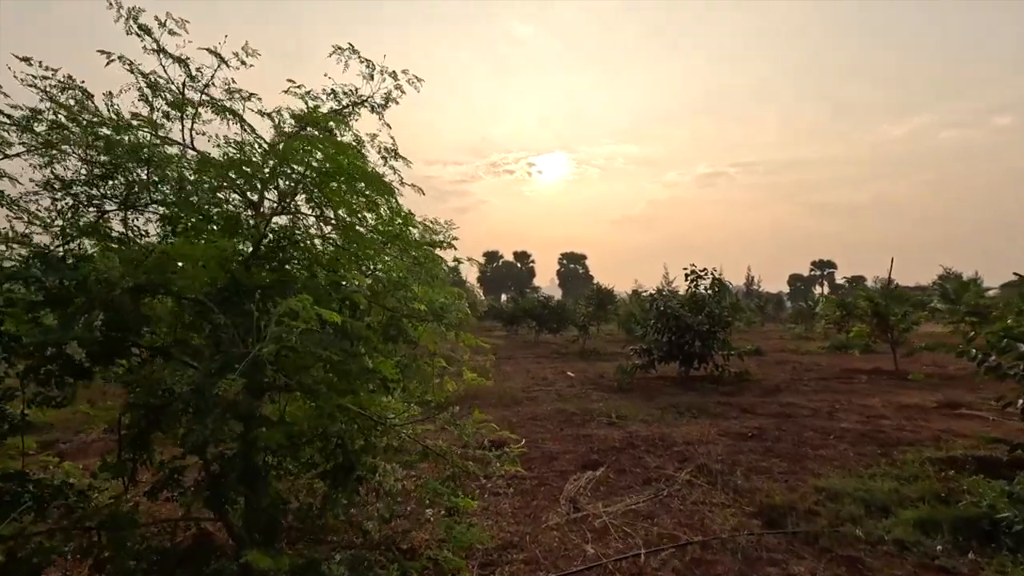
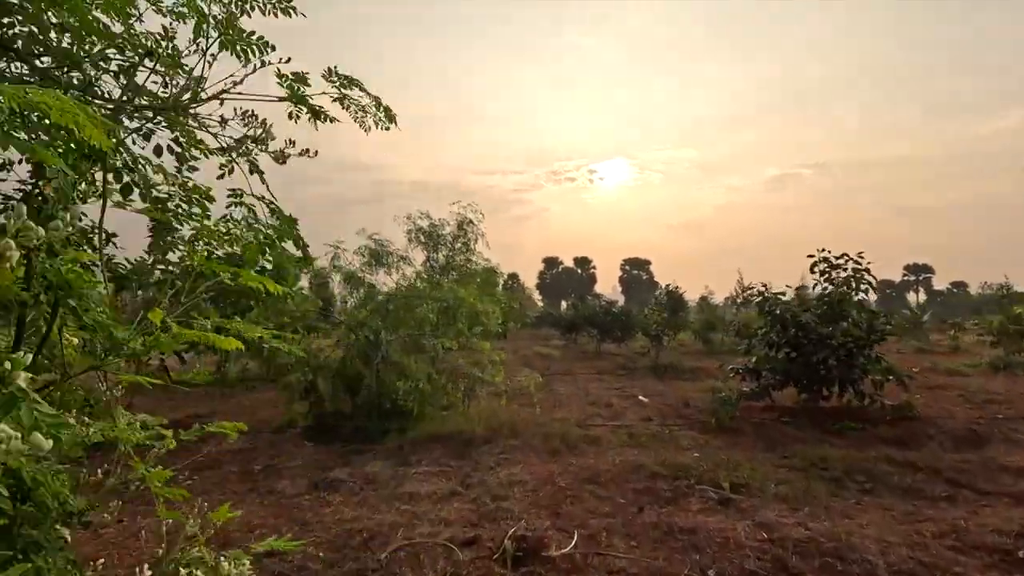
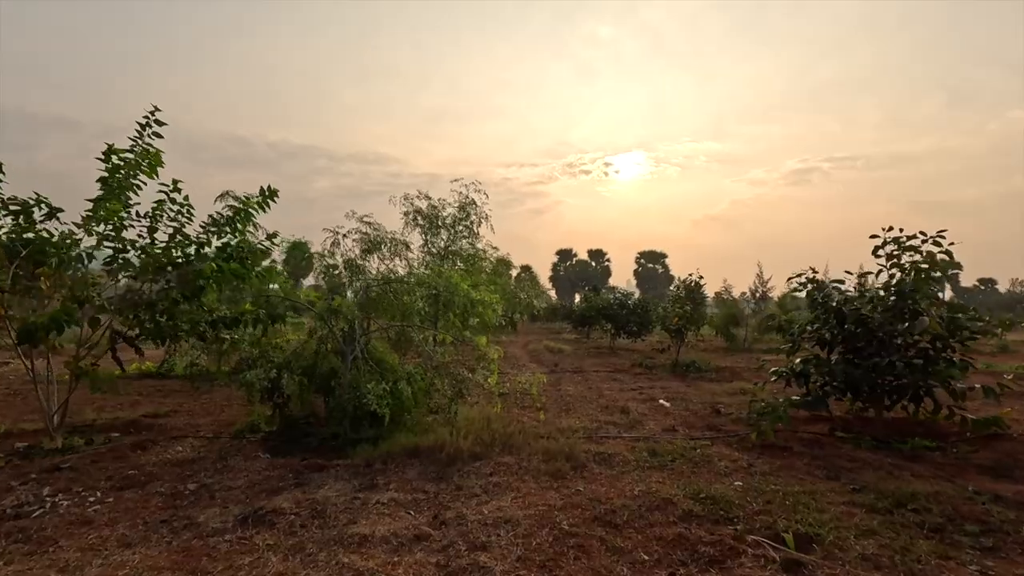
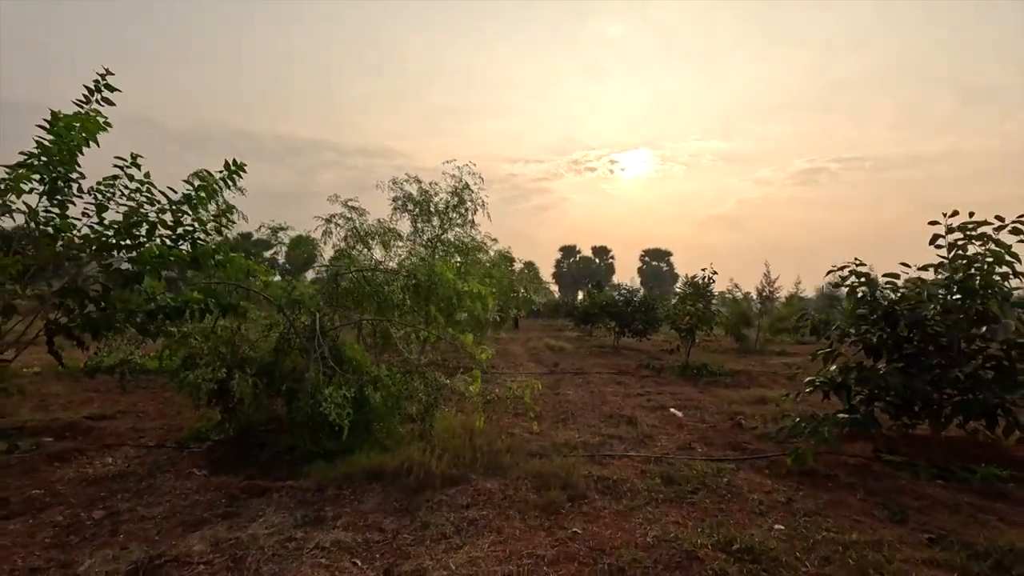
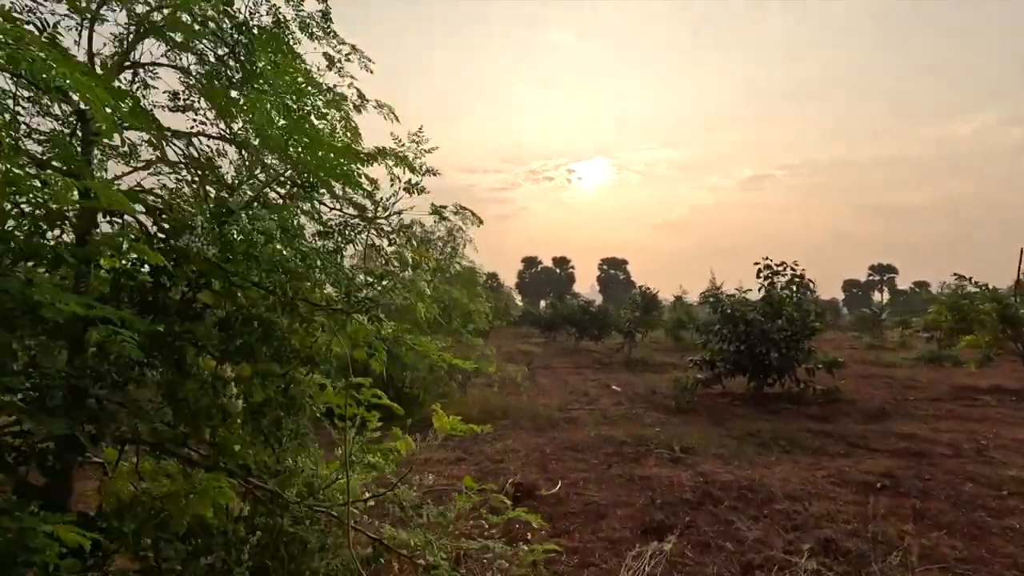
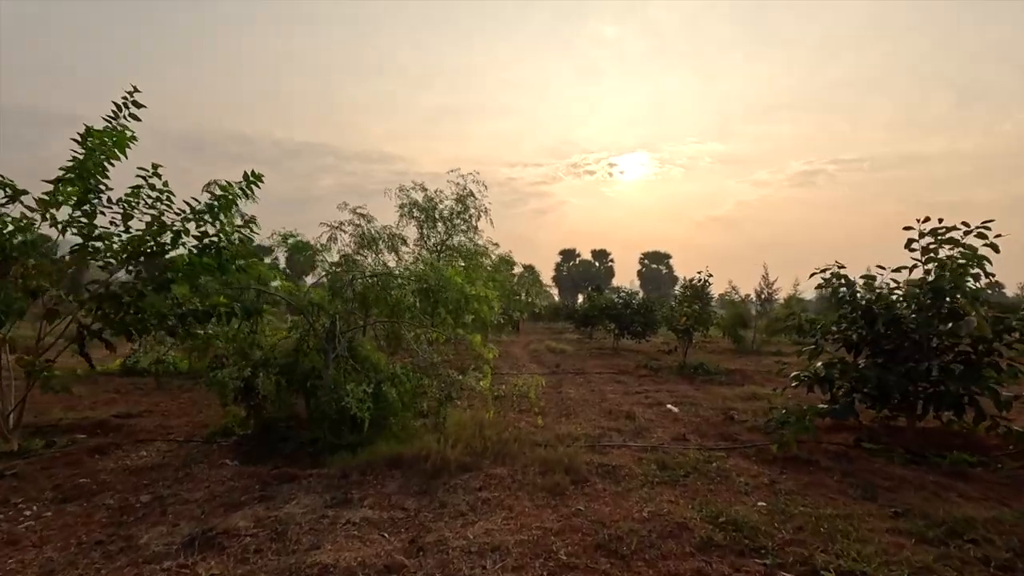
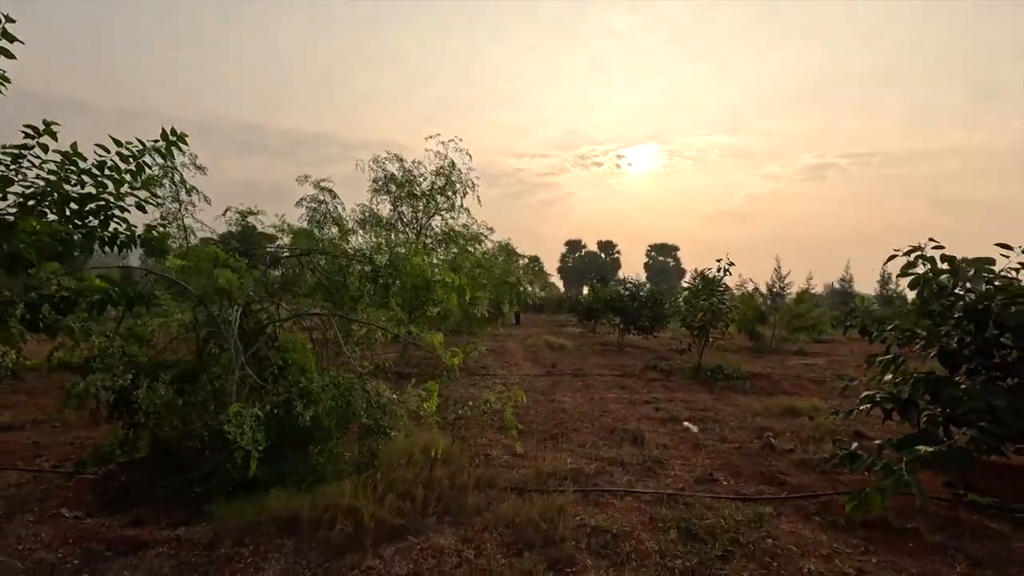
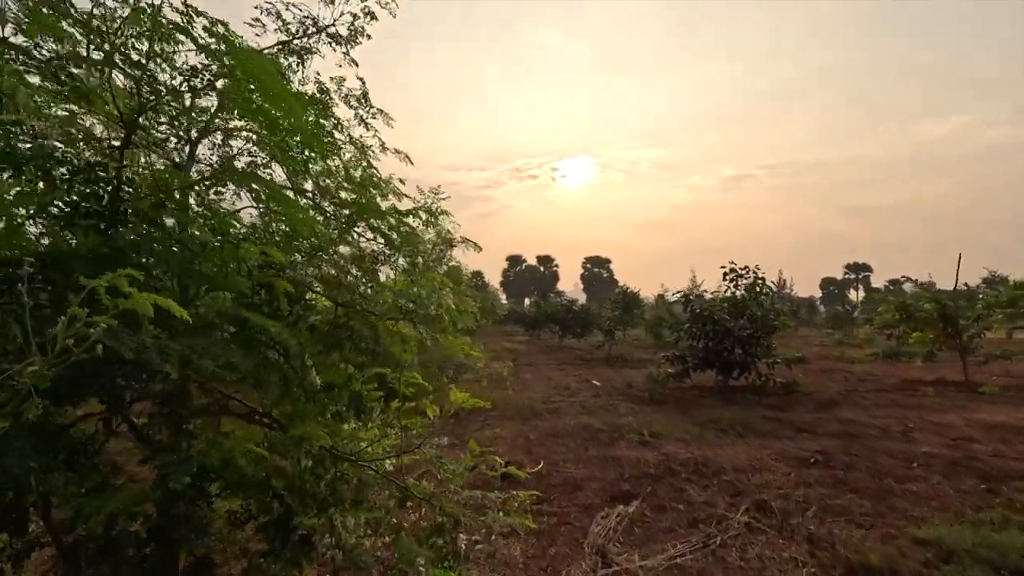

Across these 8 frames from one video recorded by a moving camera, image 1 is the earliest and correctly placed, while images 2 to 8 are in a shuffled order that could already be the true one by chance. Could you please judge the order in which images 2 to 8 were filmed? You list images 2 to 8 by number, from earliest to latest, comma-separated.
8, 5, 2, 3, 6, 4, 7
